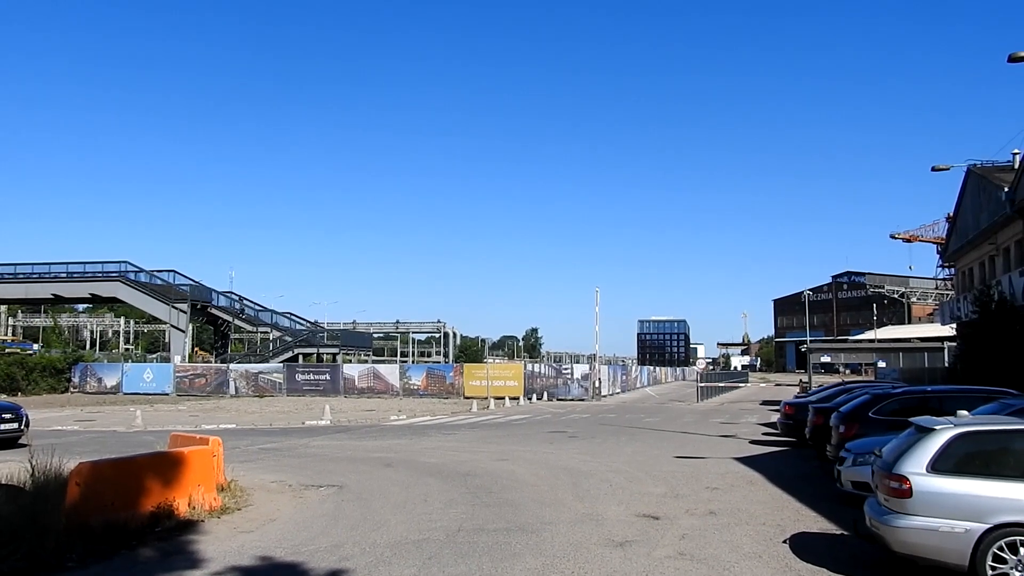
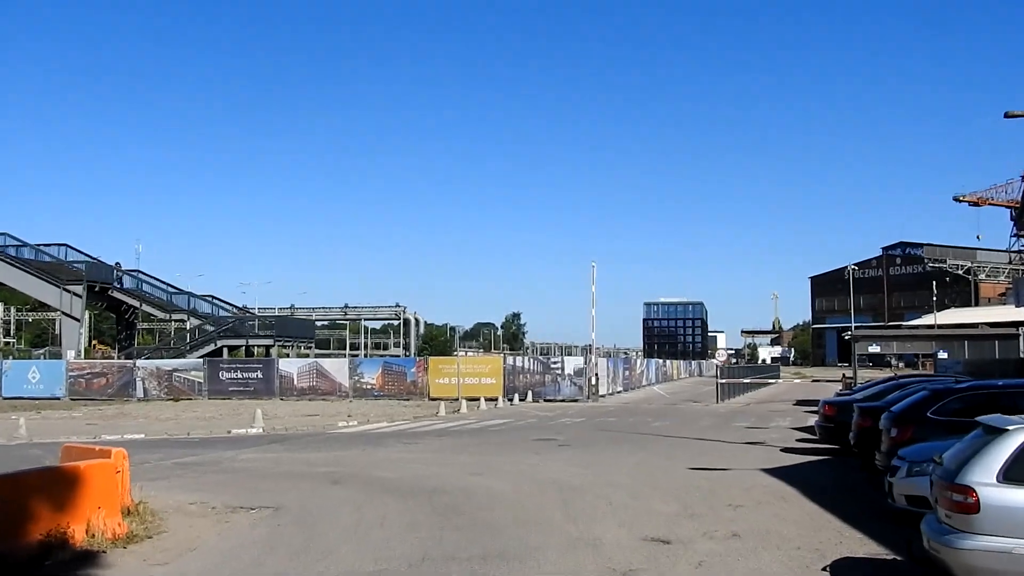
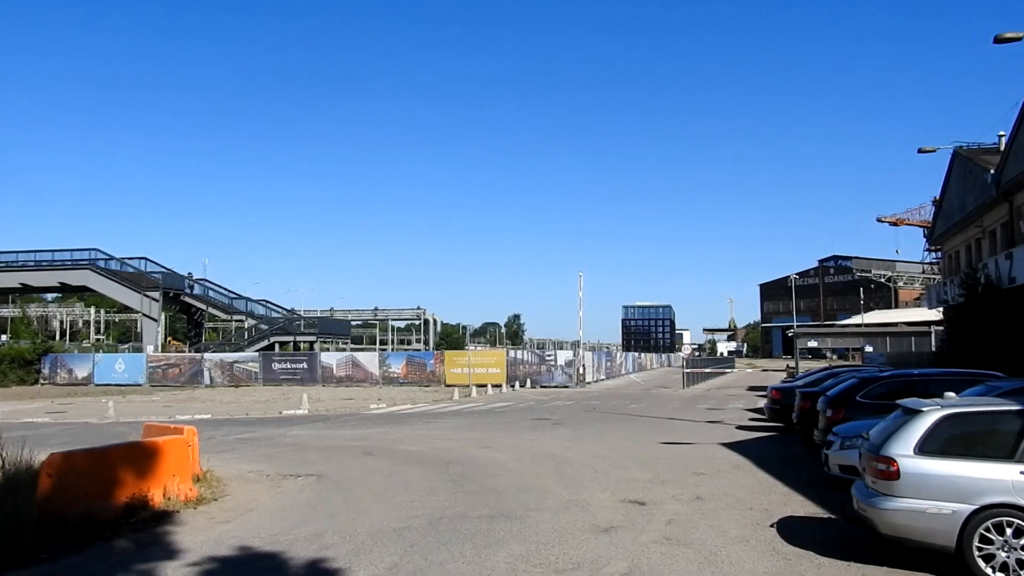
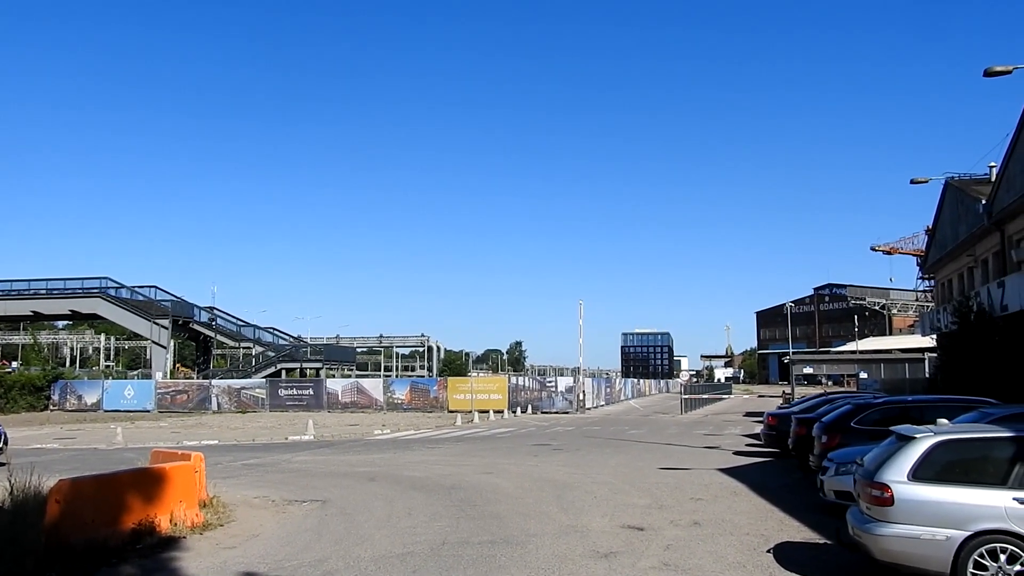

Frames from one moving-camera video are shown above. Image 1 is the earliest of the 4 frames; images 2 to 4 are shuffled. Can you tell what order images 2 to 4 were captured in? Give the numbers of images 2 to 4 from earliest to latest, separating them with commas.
4, 3, 2
